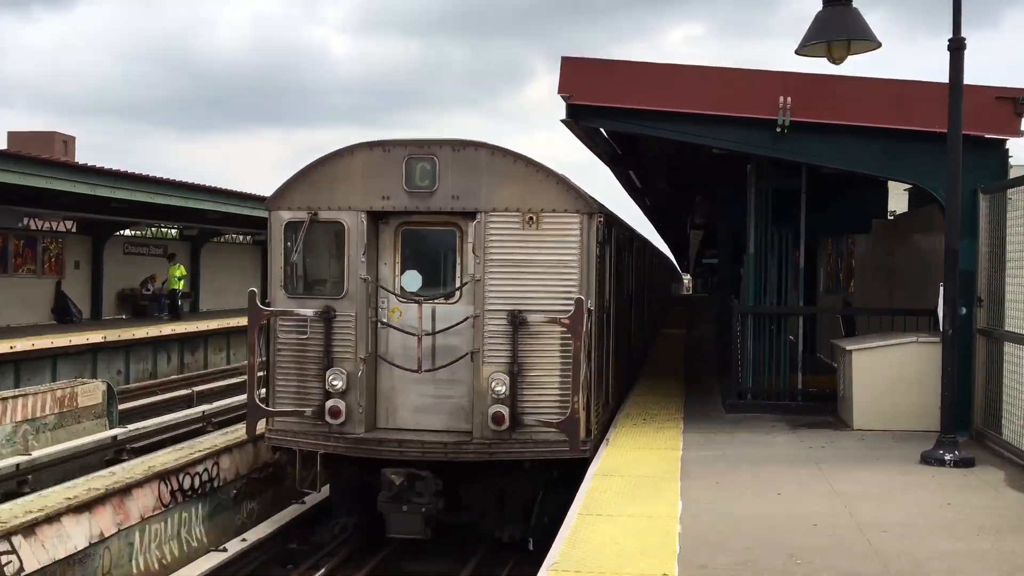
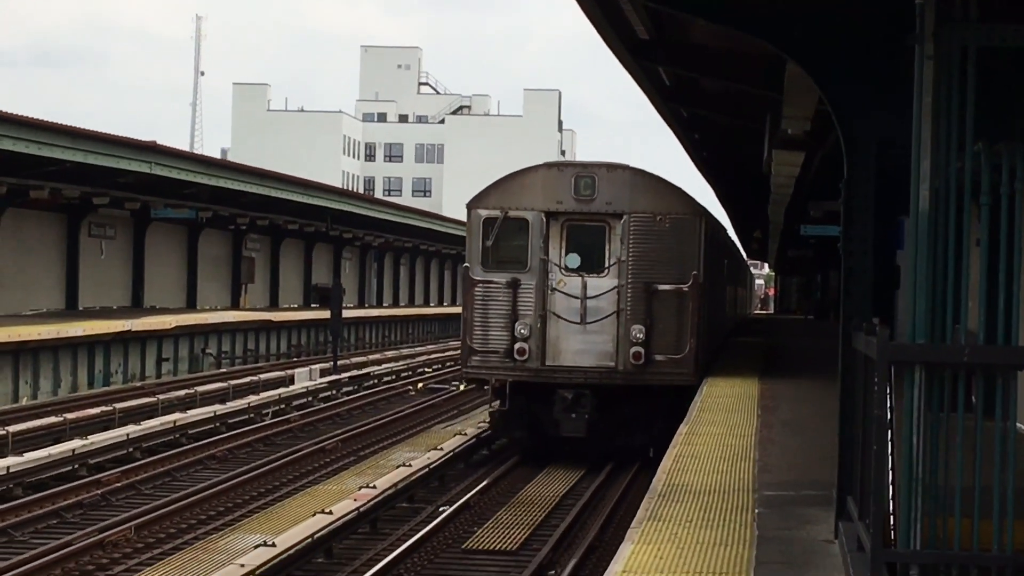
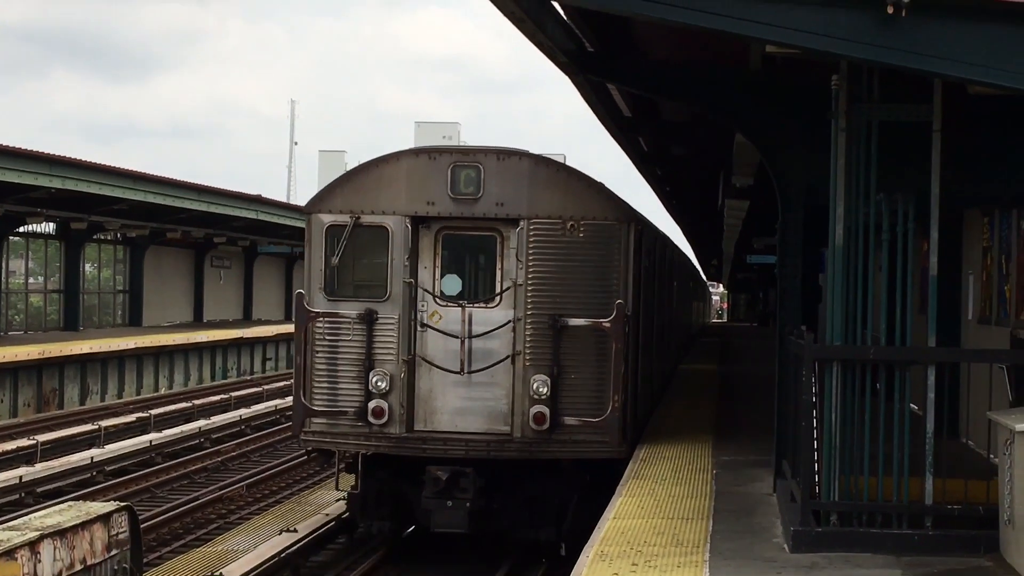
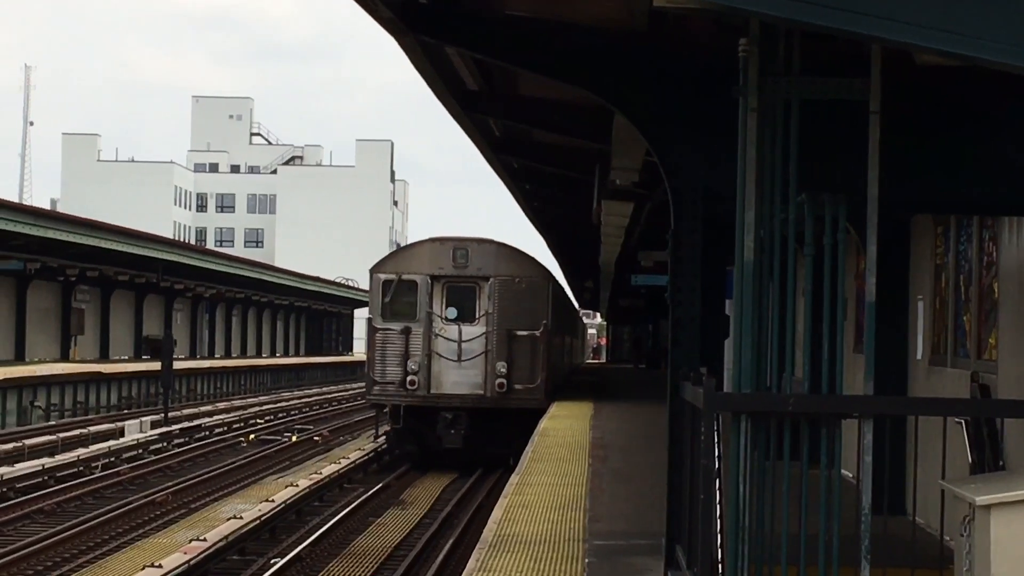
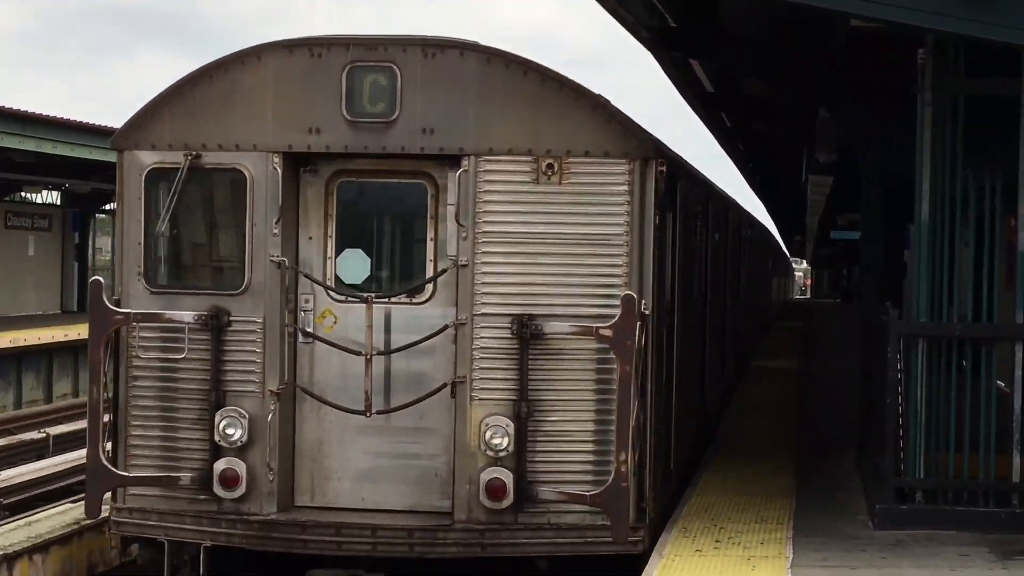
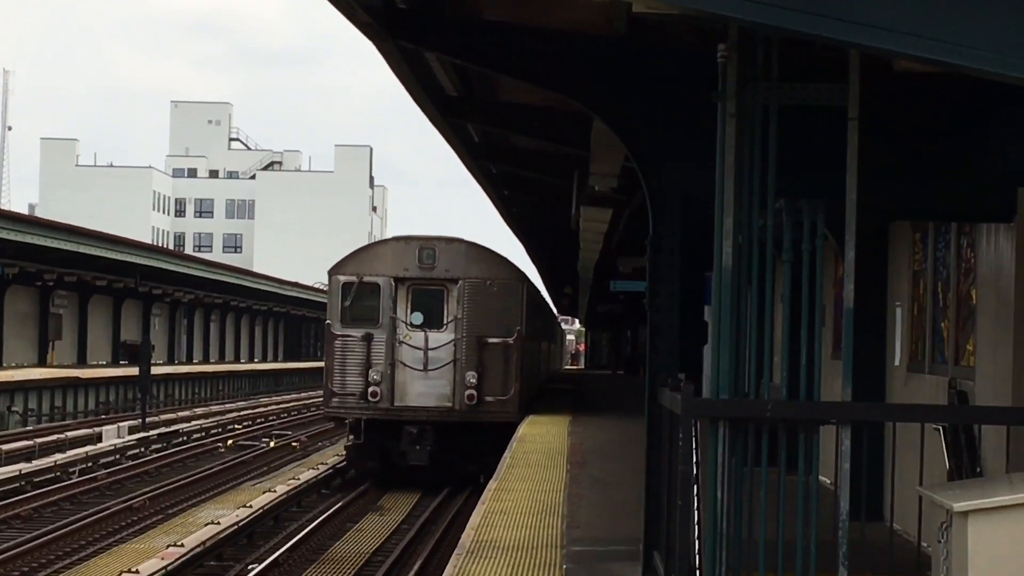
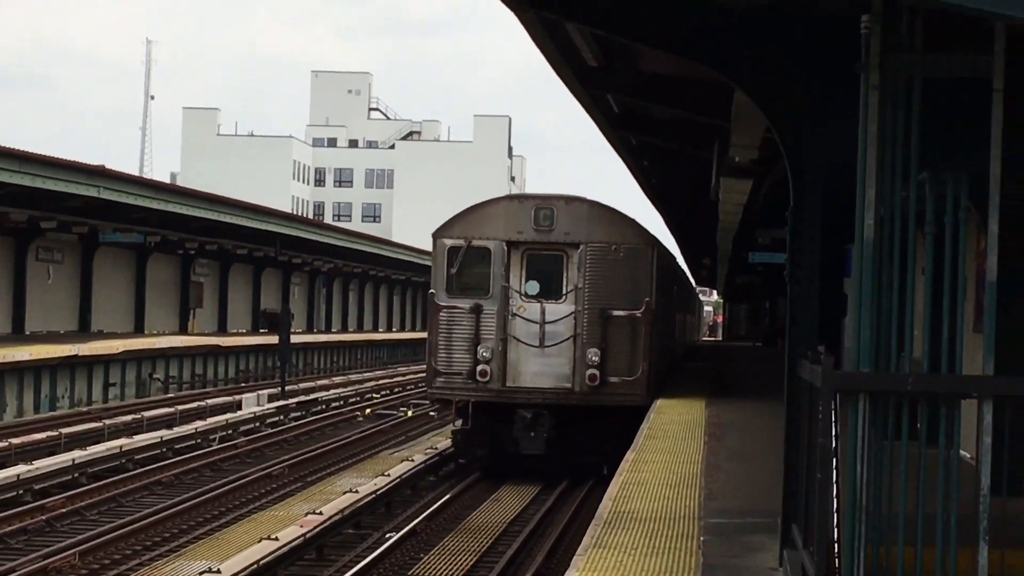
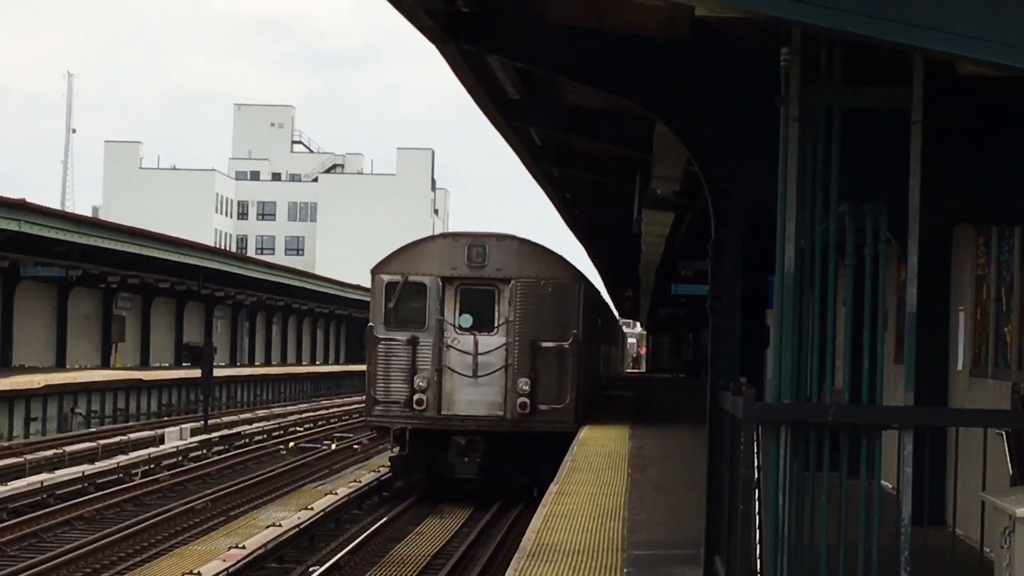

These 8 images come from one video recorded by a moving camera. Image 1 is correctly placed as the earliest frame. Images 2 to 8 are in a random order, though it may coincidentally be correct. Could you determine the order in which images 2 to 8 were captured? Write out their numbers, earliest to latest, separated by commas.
5, 3, 2, 7, 8, 6, 4
